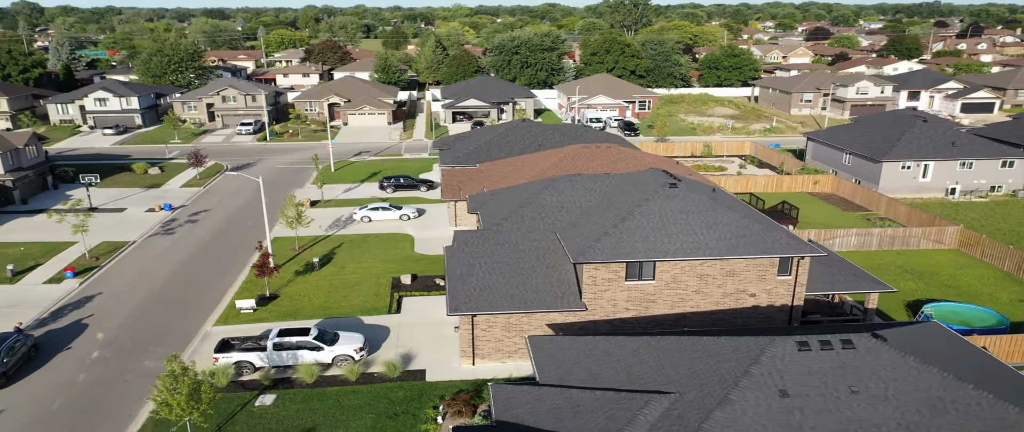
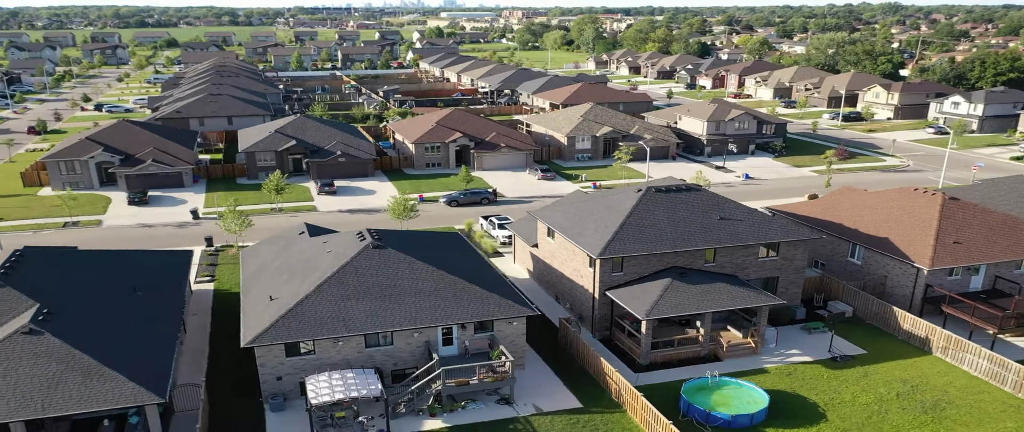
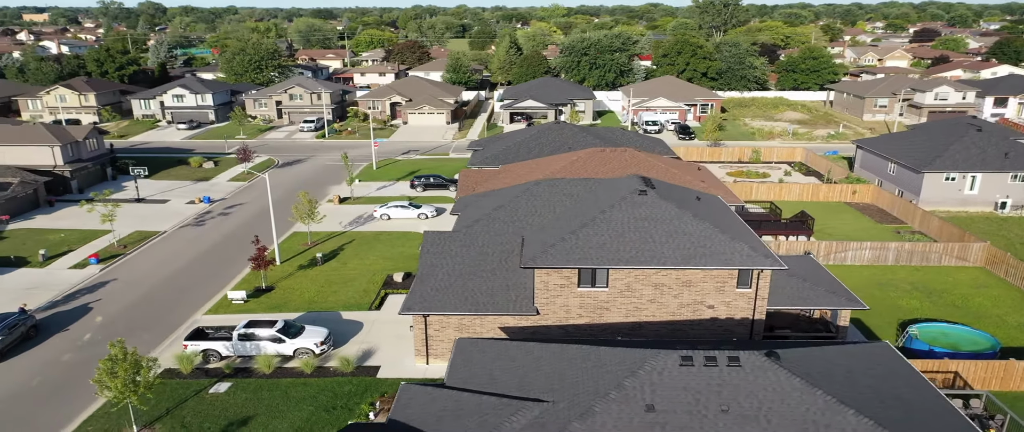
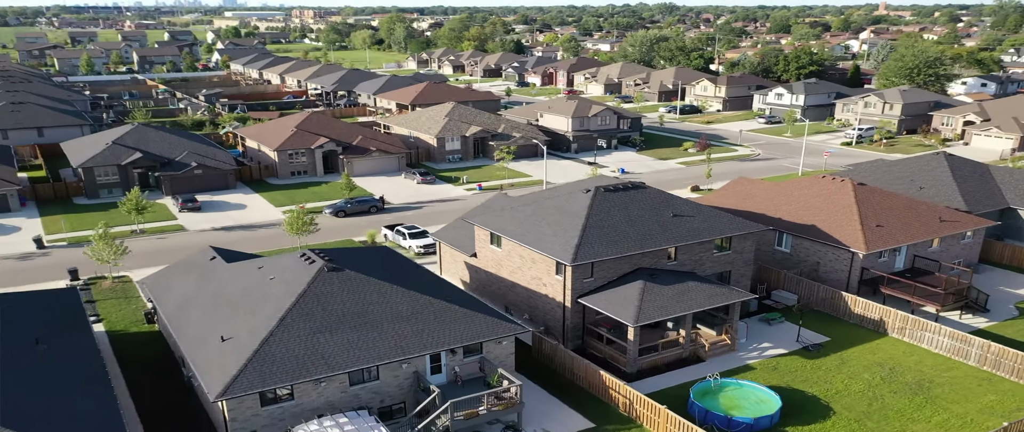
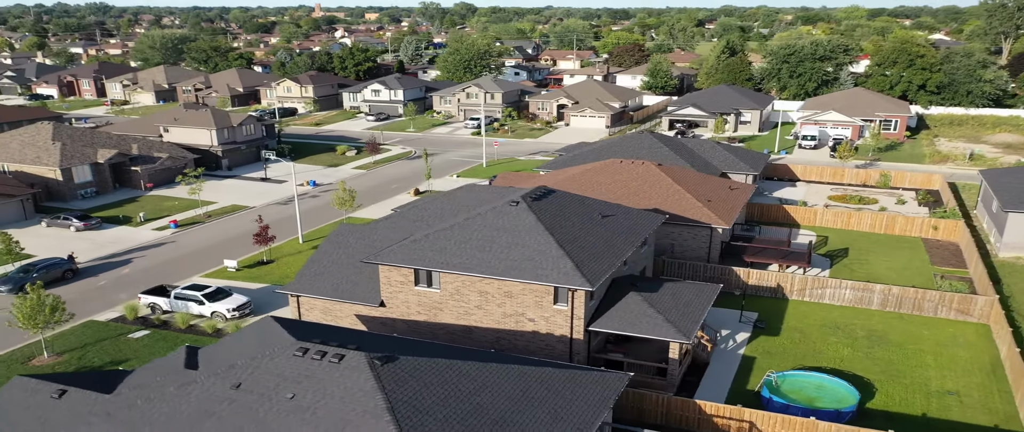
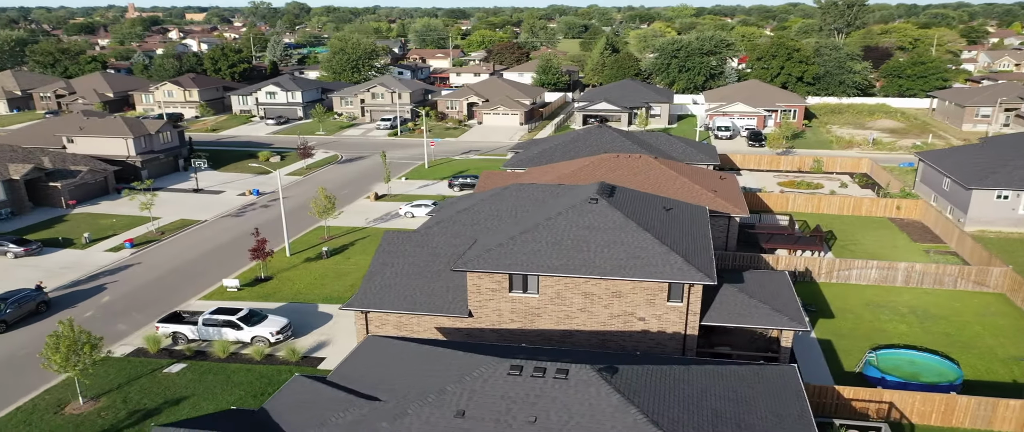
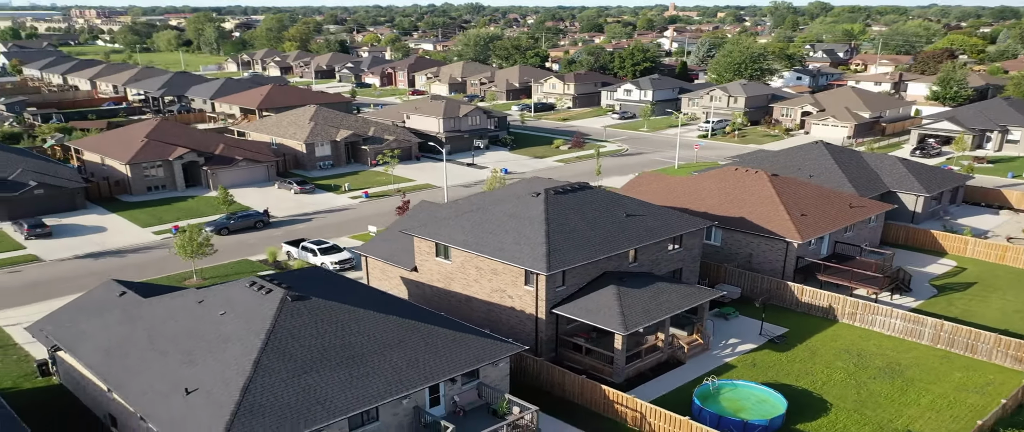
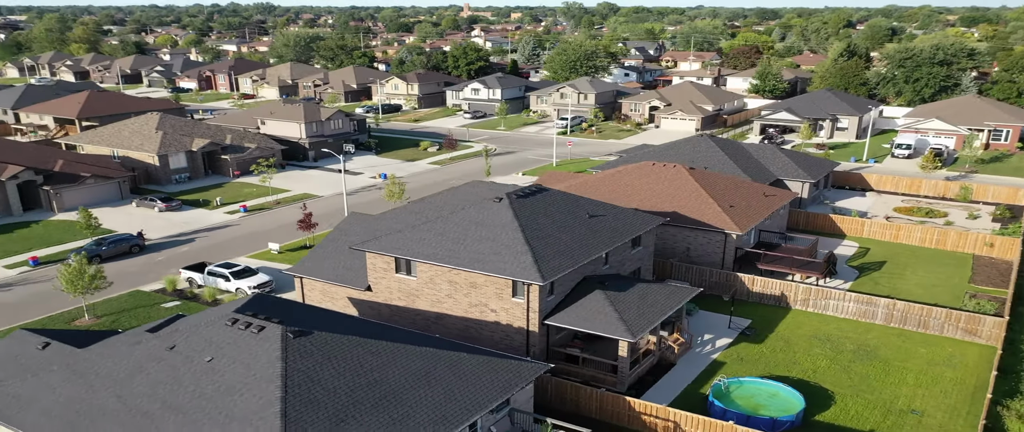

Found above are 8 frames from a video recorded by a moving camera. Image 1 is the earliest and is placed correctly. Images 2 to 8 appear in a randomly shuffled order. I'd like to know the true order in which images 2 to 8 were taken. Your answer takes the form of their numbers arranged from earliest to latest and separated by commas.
3, 6, 5, 8, 7, 4, 2
